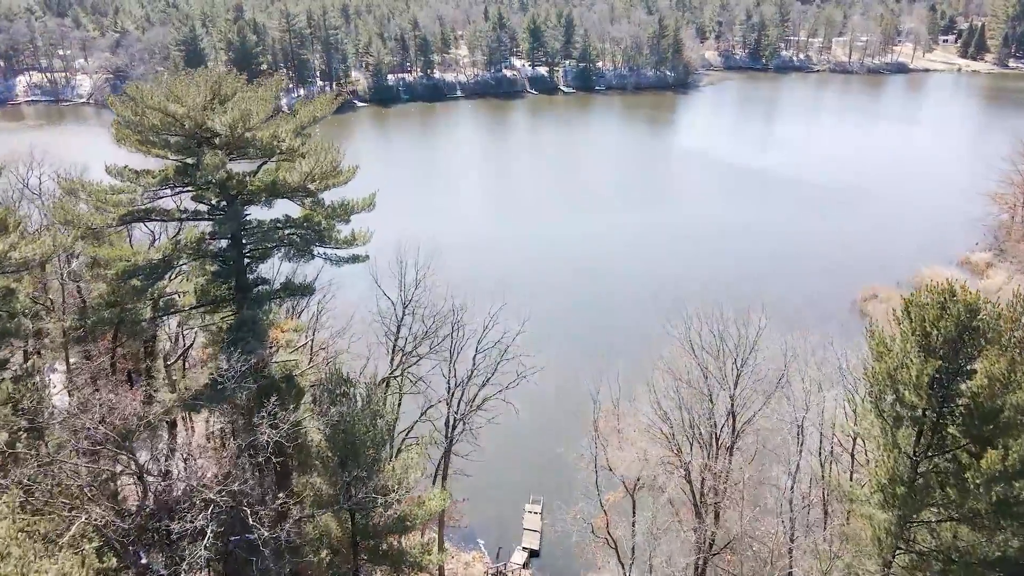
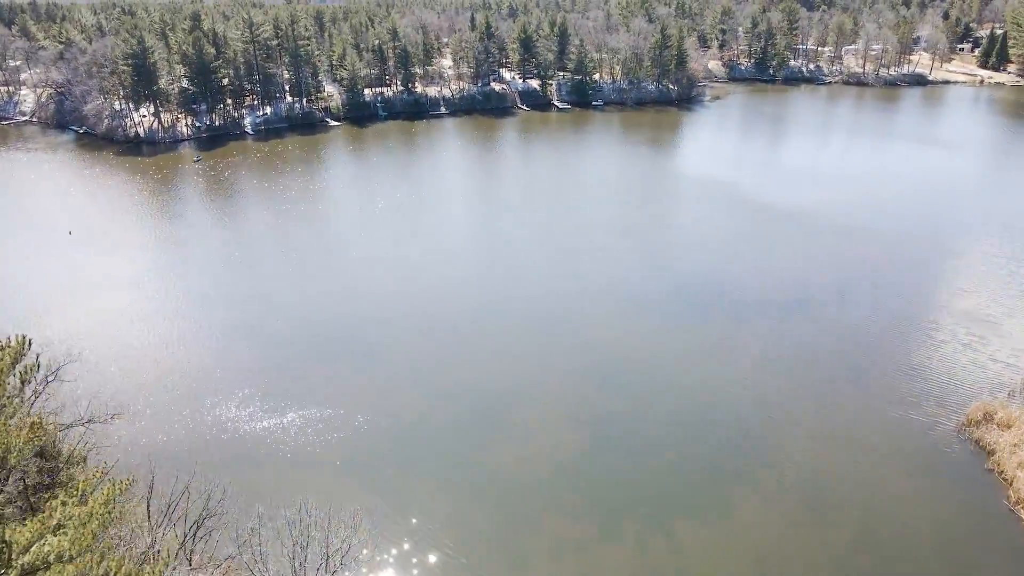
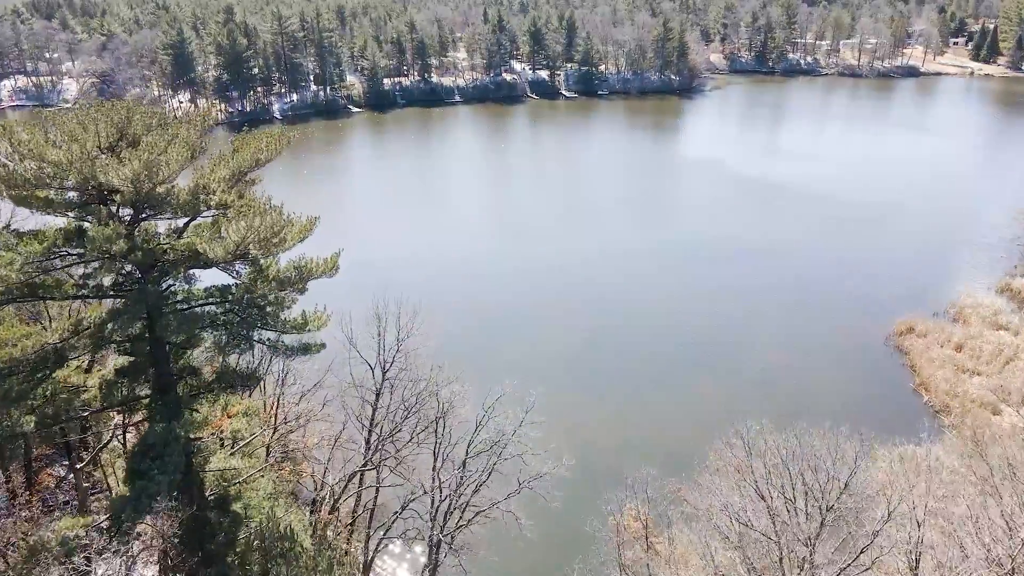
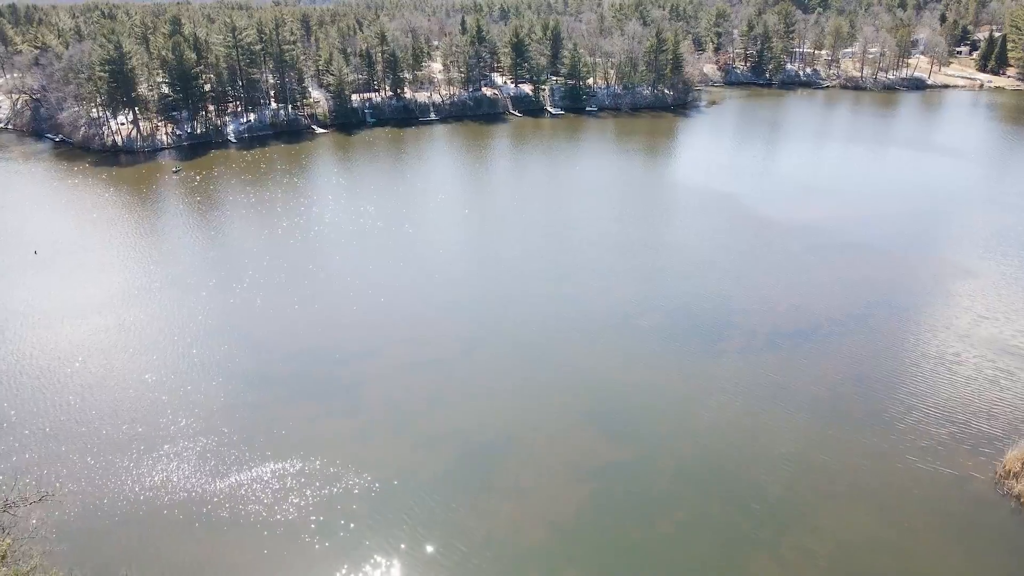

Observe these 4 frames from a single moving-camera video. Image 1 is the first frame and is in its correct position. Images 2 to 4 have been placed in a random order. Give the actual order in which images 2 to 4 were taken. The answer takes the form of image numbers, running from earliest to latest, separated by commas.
3, 2, 4
